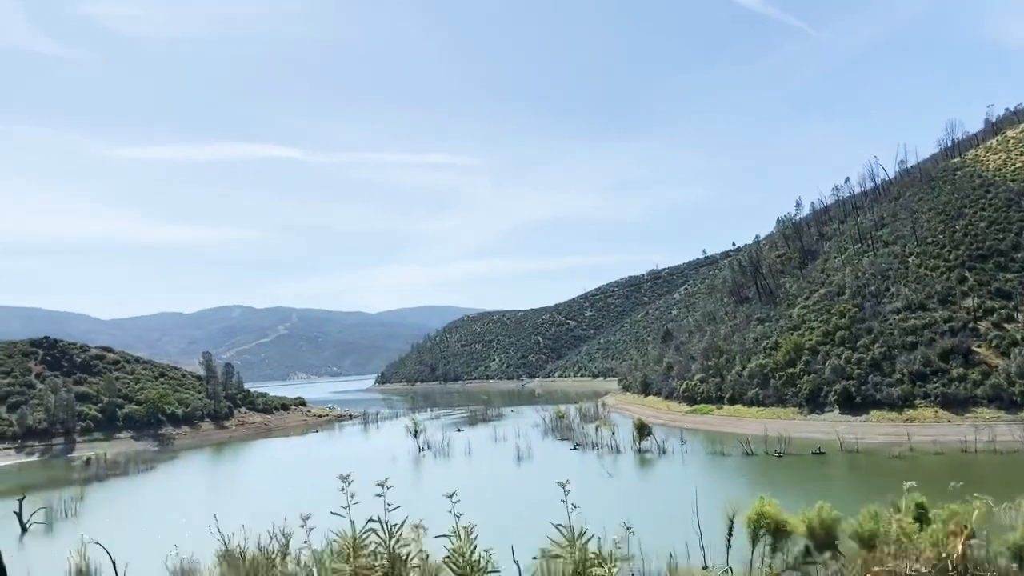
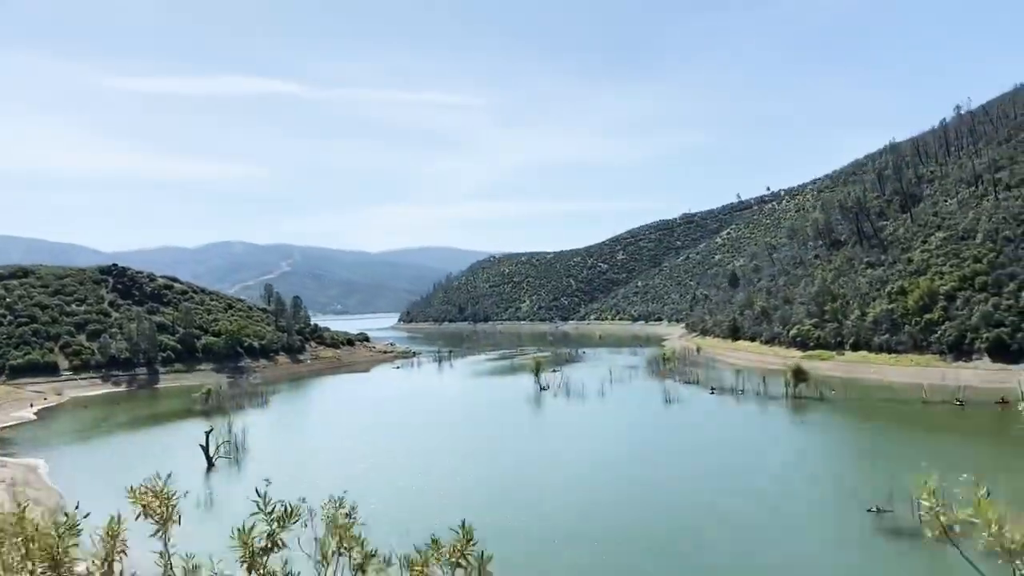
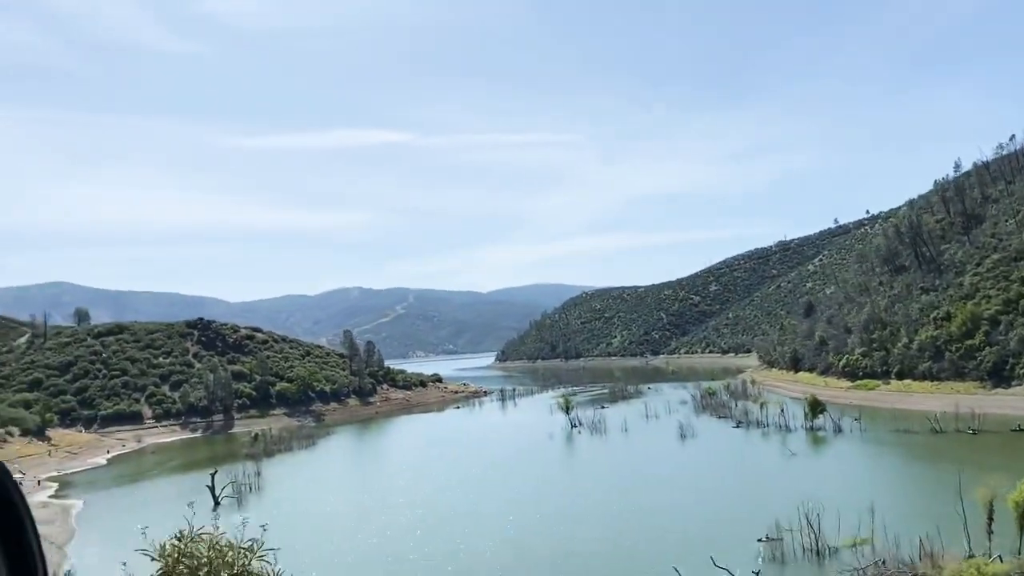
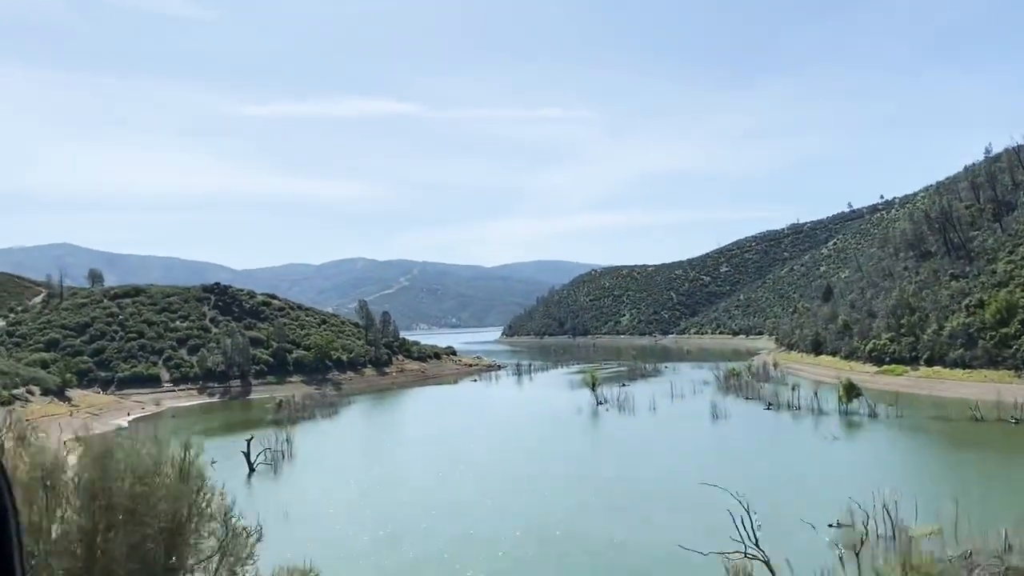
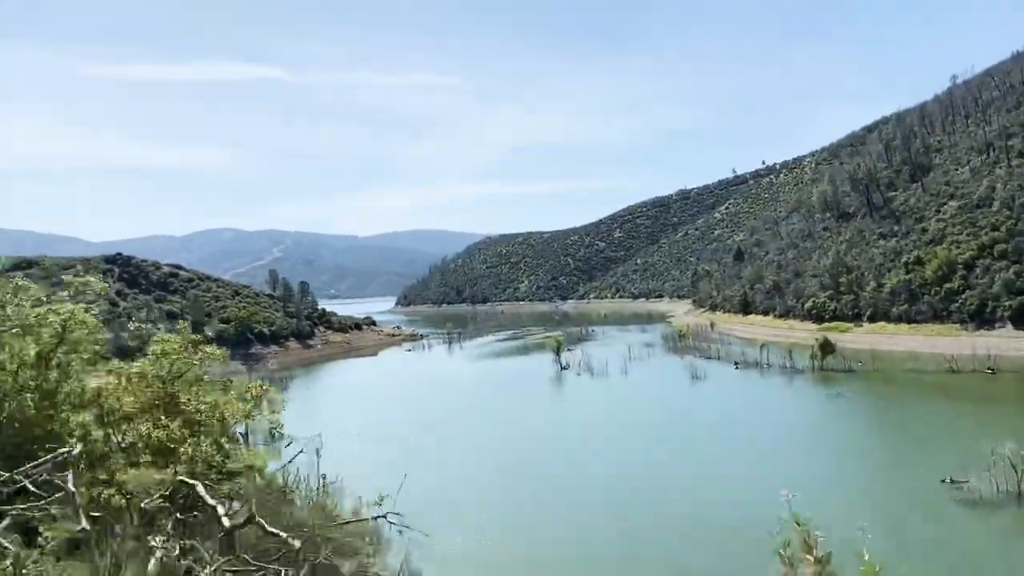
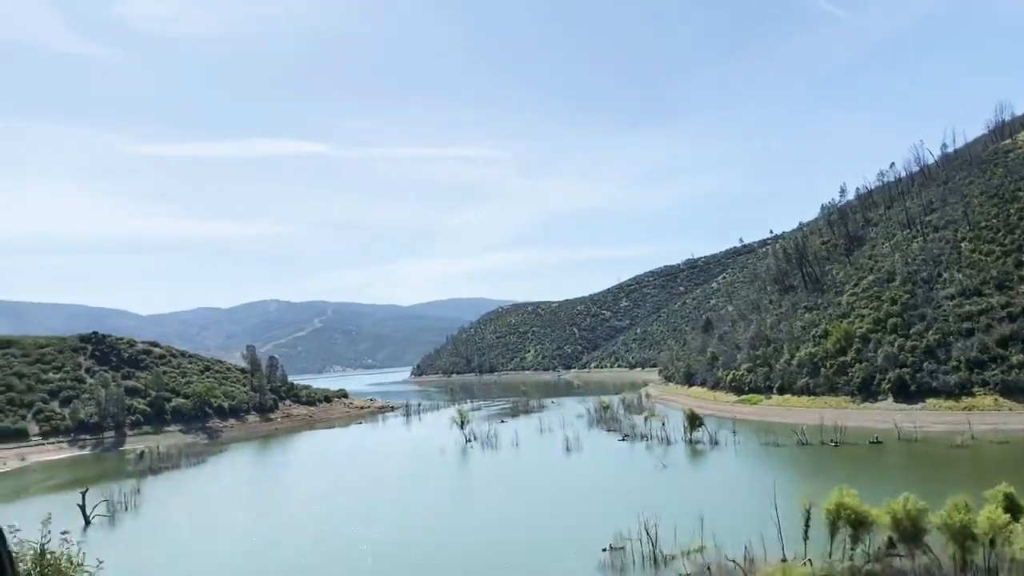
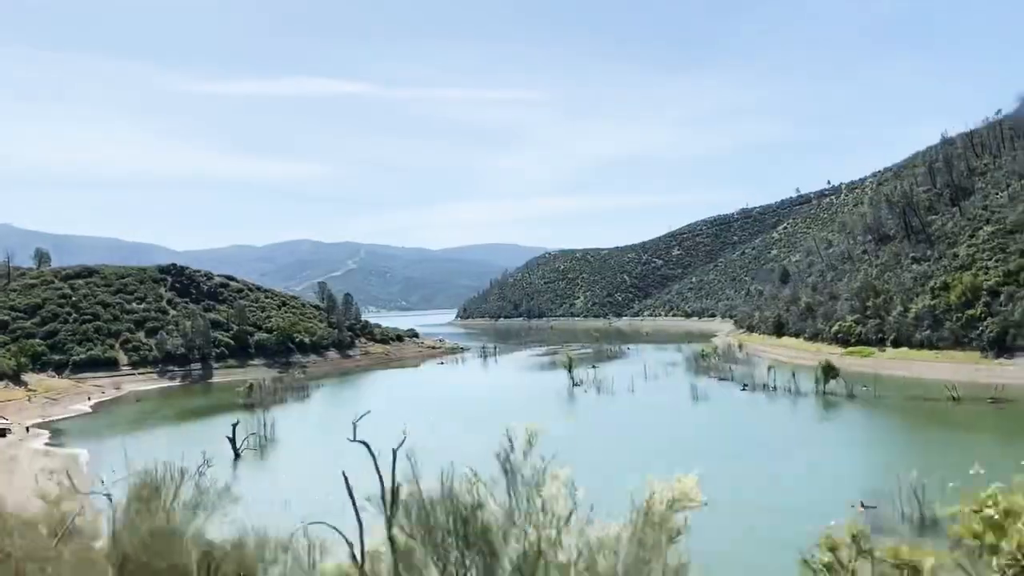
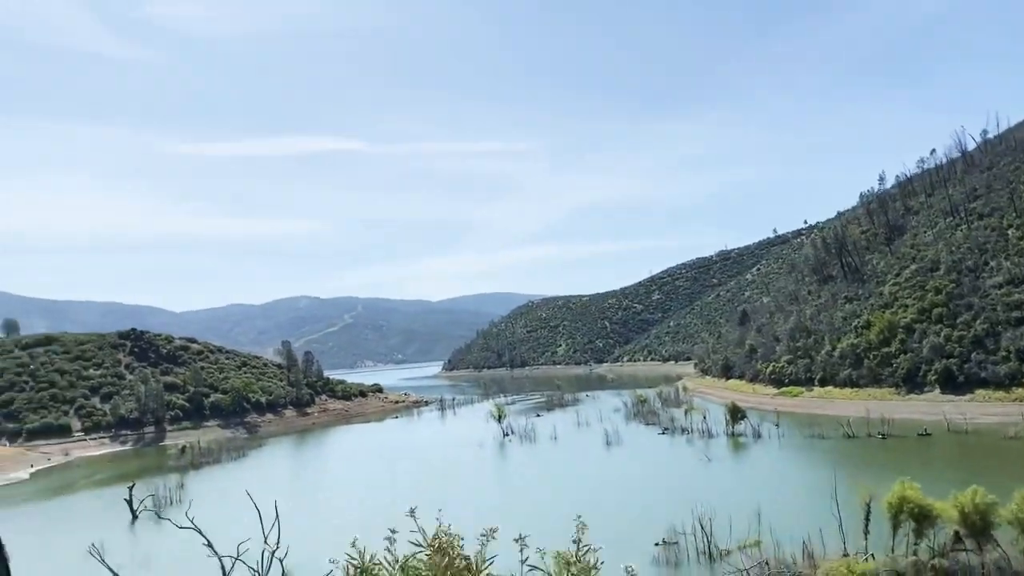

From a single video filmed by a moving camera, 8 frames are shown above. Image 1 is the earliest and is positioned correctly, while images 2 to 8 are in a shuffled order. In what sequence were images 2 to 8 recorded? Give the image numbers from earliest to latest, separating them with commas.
6, 8, 3, 4, 7, 2, 5
